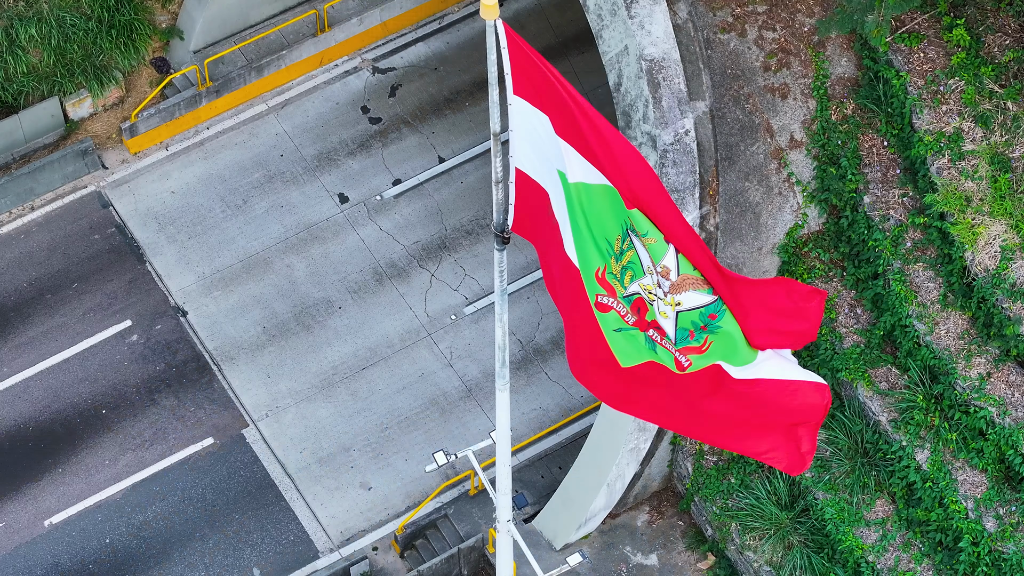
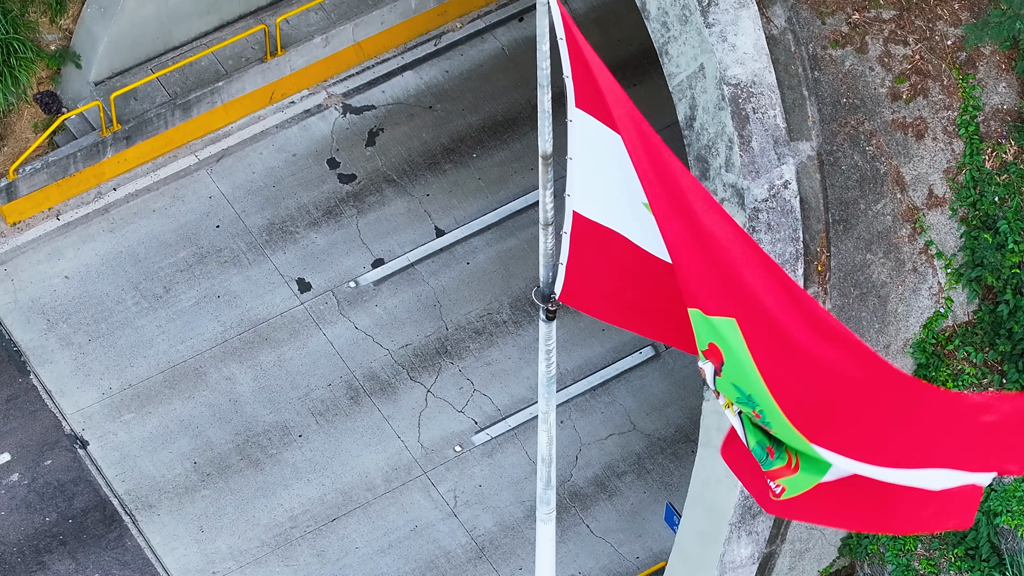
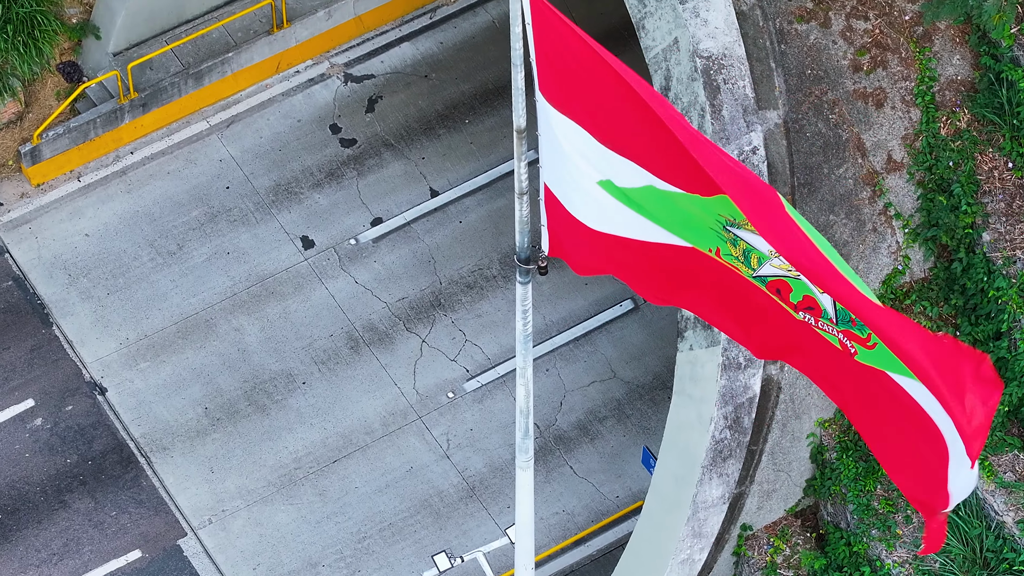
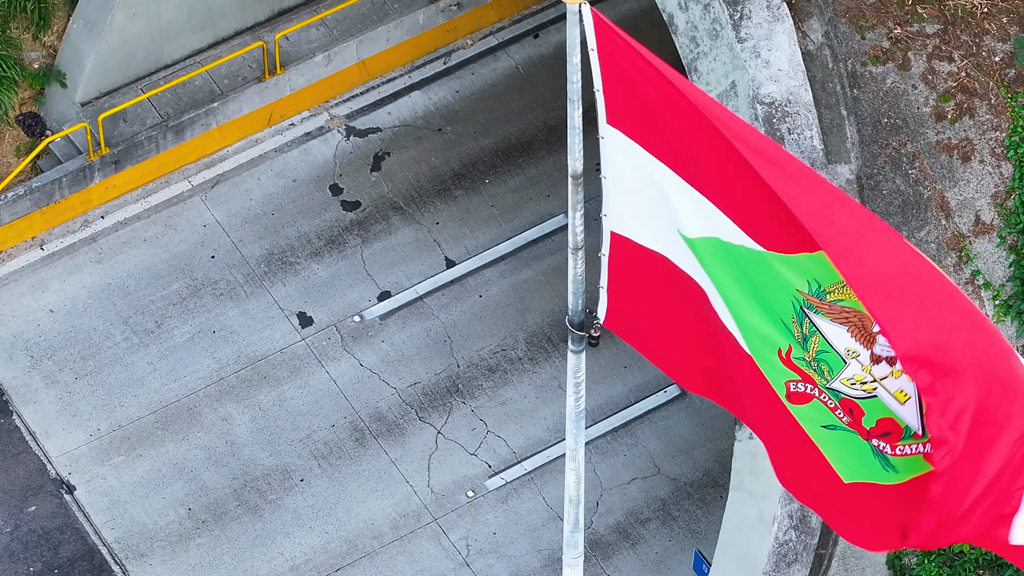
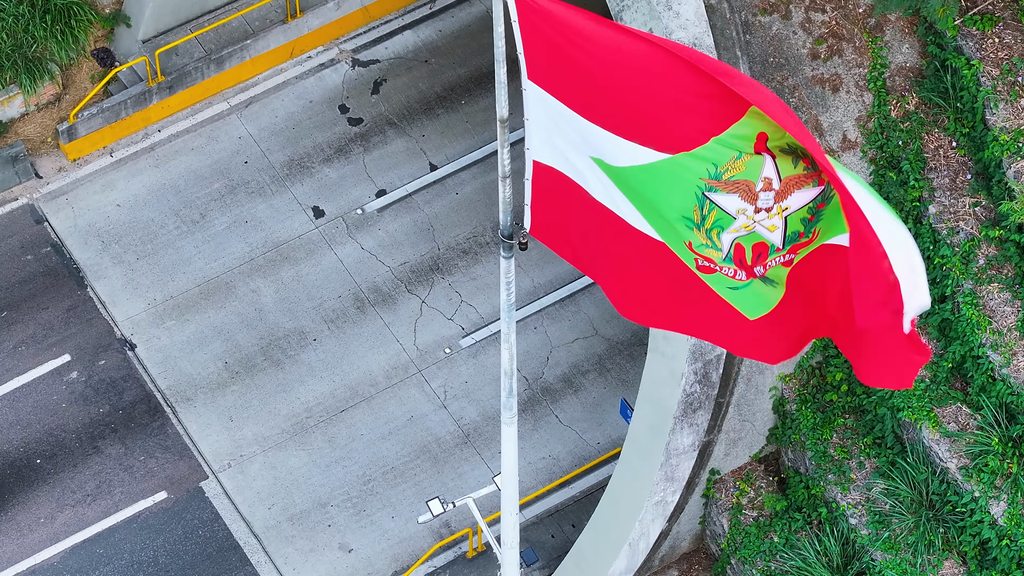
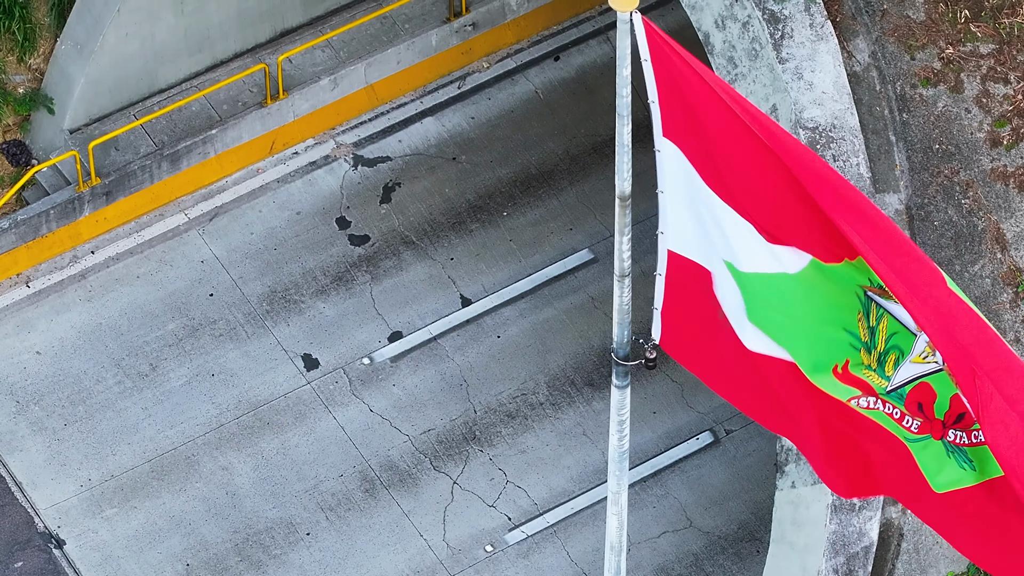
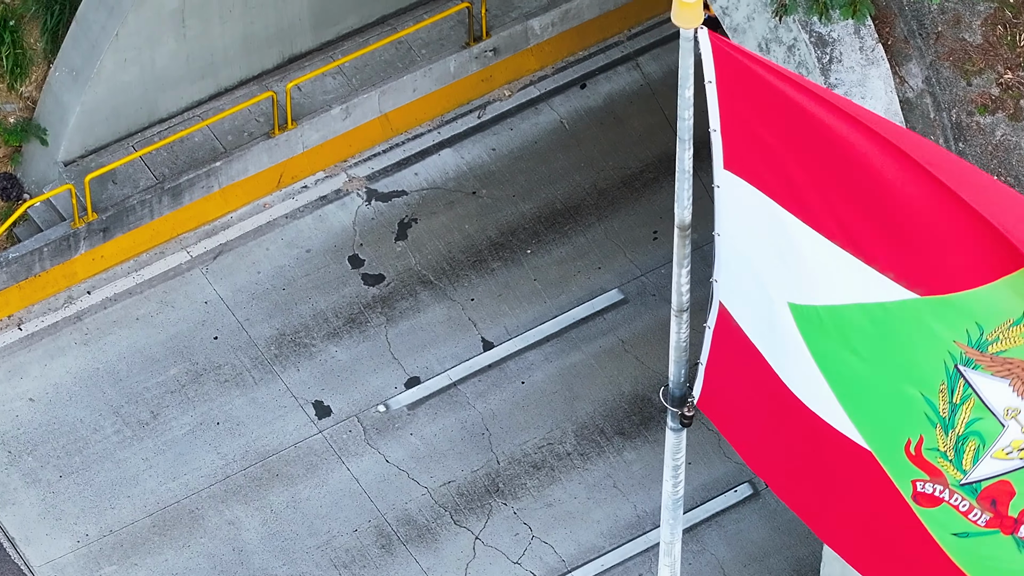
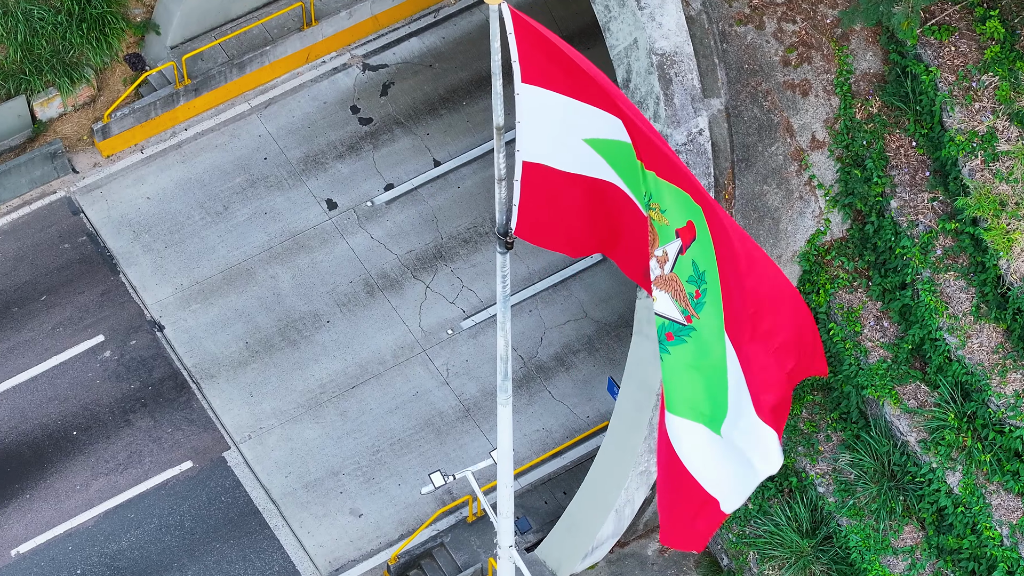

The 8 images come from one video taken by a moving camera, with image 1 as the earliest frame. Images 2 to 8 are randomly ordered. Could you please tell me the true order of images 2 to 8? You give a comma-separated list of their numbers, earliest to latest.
8, 5, 3, 2, 4, 6, 7
